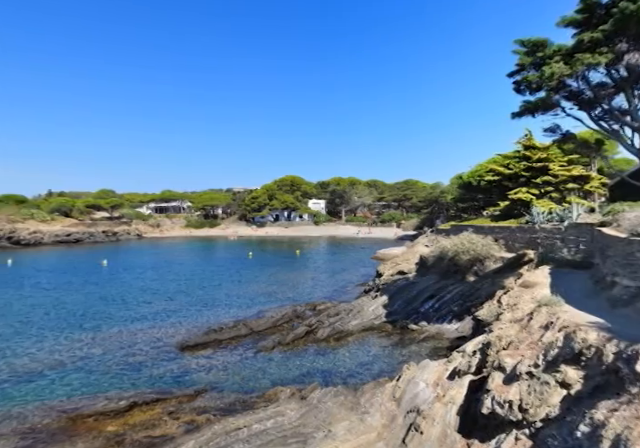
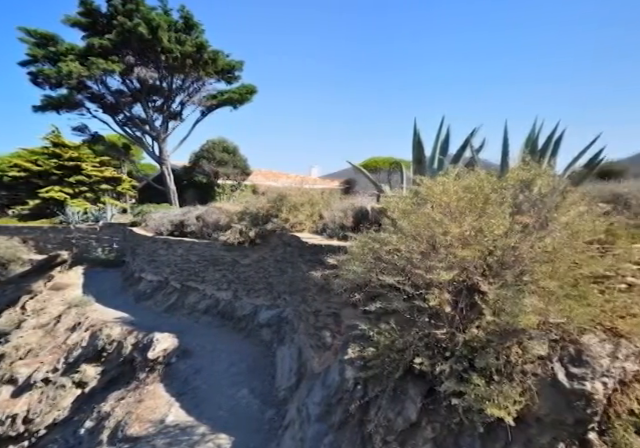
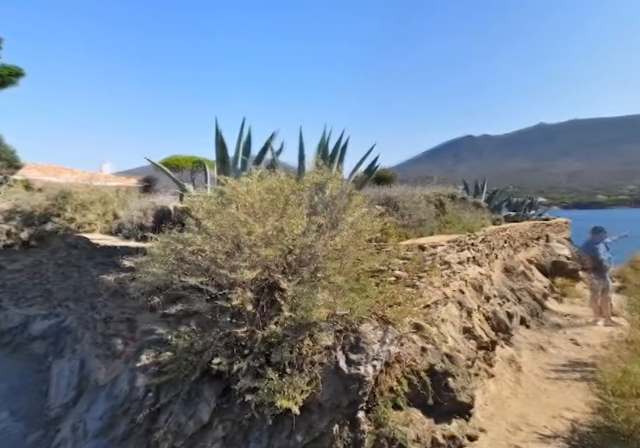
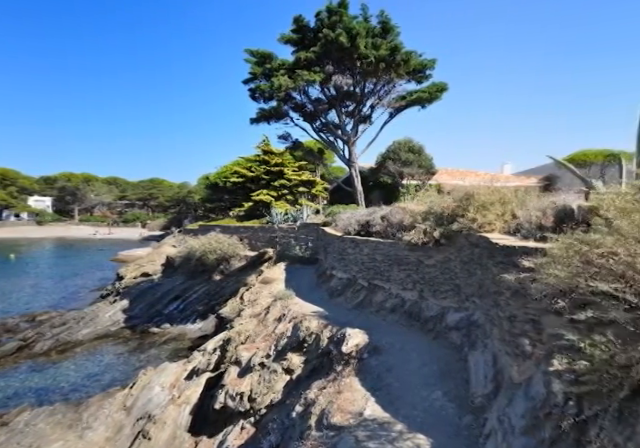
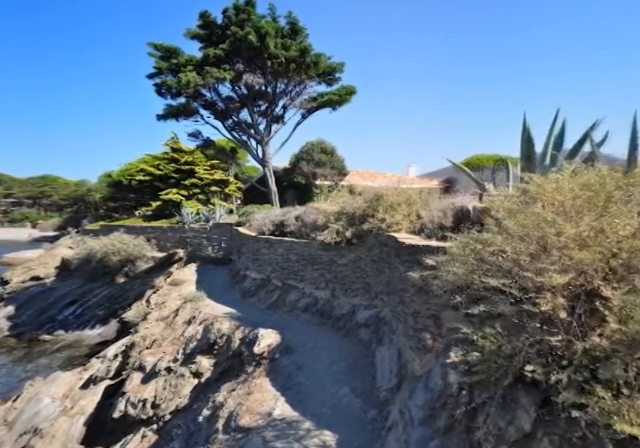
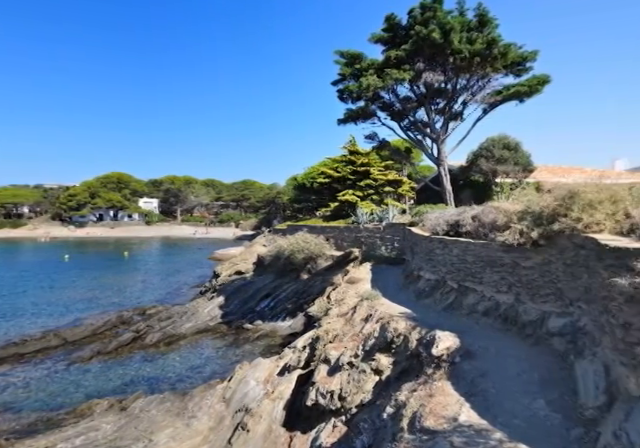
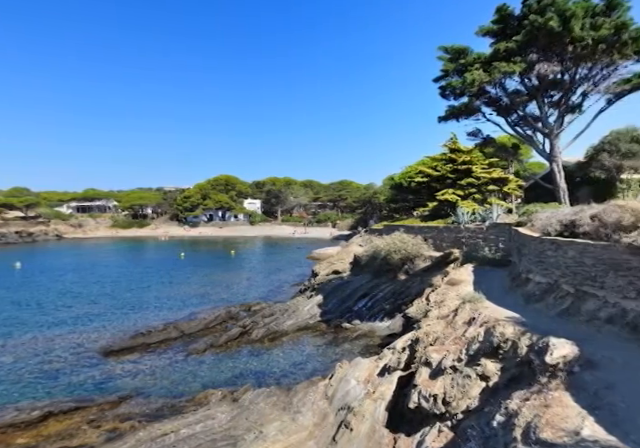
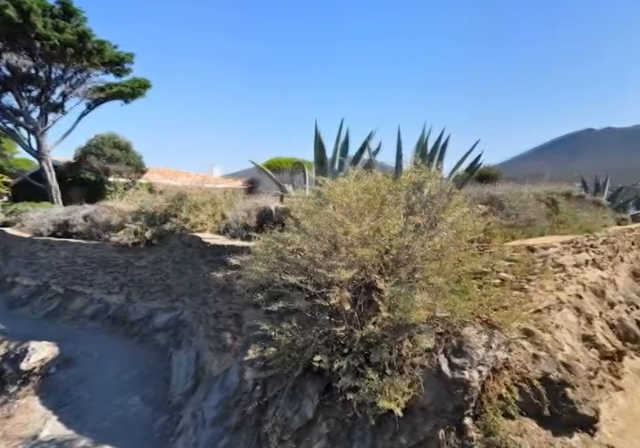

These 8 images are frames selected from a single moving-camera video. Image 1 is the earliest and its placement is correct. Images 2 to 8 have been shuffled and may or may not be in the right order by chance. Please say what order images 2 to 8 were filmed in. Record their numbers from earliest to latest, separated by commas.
7, 6, 4, 5, 2, 8, 3
